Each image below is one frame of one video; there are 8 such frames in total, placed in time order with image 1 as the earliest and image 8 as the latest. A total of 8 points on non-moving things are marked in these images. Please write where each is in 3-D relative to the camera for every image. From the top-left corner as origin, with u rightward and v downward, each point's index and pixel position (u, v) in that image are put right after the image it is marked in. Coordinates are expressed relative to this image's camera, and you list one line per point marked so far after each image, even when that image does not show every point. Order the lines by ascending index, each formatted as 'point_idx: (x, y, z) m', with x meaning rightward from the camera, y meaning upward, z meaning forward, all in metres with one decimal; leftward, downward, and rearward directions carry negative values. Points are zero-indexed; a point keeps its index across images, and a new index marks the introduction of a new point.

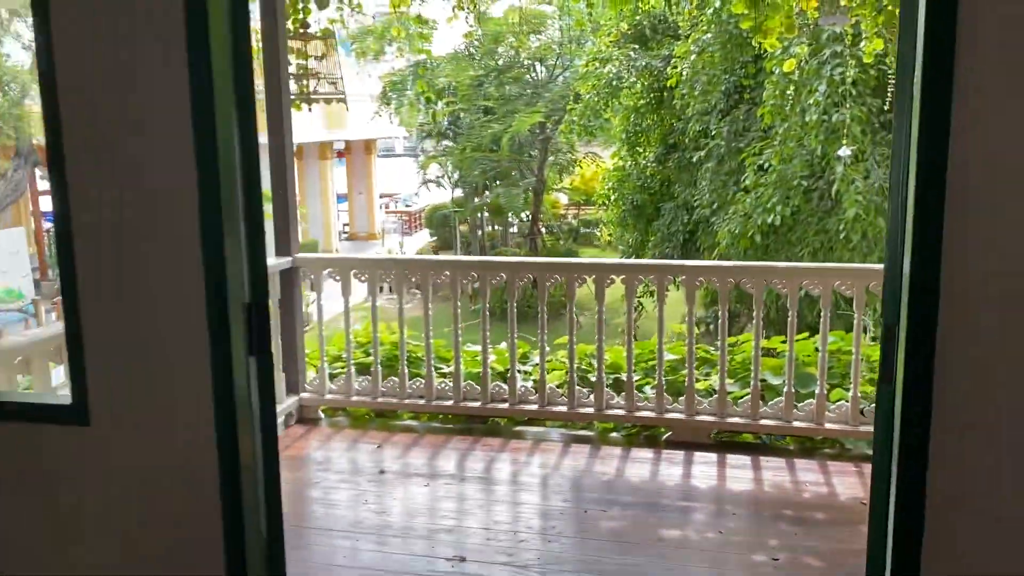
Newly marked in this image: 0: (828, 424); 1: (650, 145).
0: (+1.0, -0.4, +2.7) m
1: (+1.0, +1.0, +6.2) m
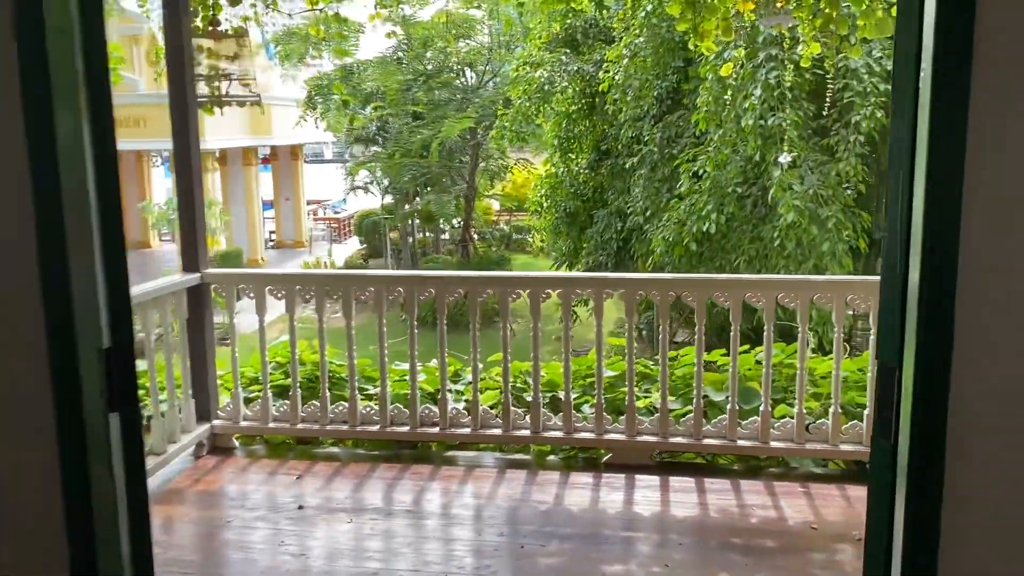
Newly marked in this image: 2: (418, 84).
0: (+0.8, -0.5, +2.6) m
1: (+0.5, +1.0, +6.1) m
2: (-0.8, +1.8, +7.5) m
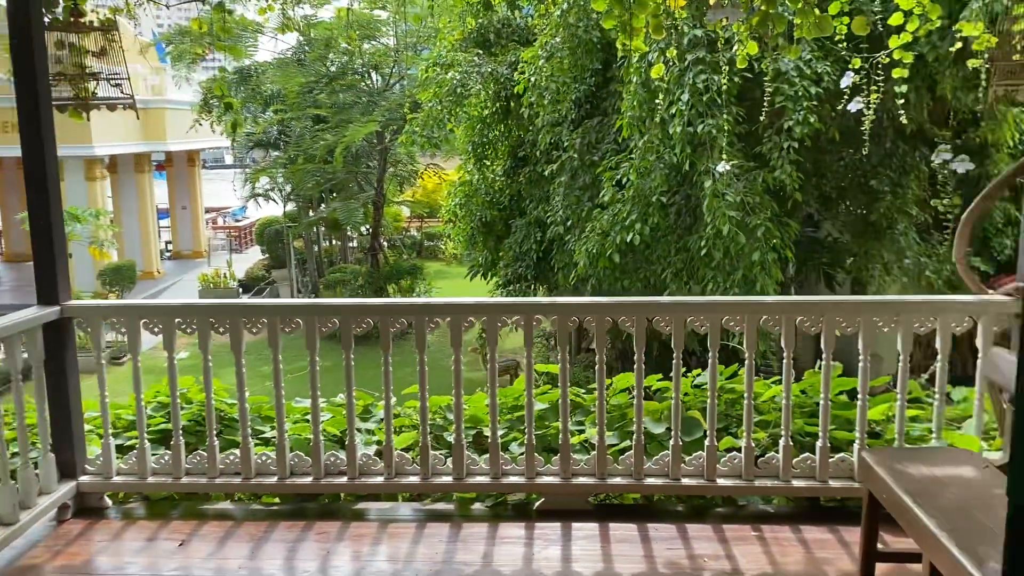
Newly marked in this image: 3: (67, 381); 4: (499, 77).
0: (+0.6, -0.5, +2.3) m
1: (-0.1, +0.9, +5.8) m
2: (-1.6, +1.6, +7.1) m
3: (-1.3, -0.3, +2.5) m
4: (-0.1, +1.3, +5.3) m
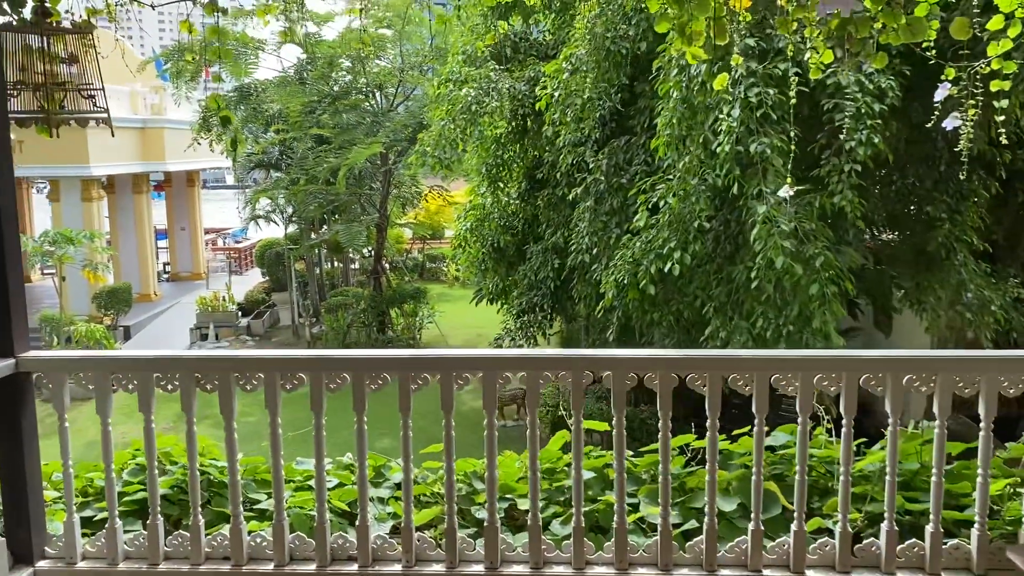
0: (+0.7, -0.6, +1.9) m
1: (0.0, +0.7, +5.5) m
2: (-1.5, +1.4, +6.7) m
3: (-1.2, -0.4, +2.1) m
4: (0.0, +1.1, +4.9) m
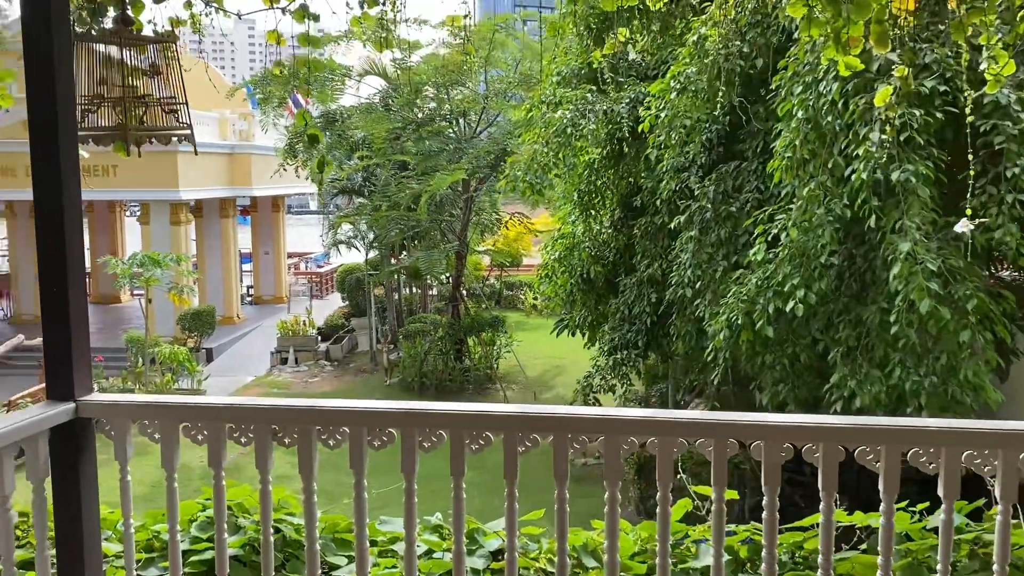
0: (+0.9, -0.7, +1.6) m
1: (+0.6, +0.5, +5.2) m
2: (-0.8, +1.2, +6.5) m
3: (-0.9, -0.5, +1.8) m
4: (+0.6, +0.9, +4.6) m
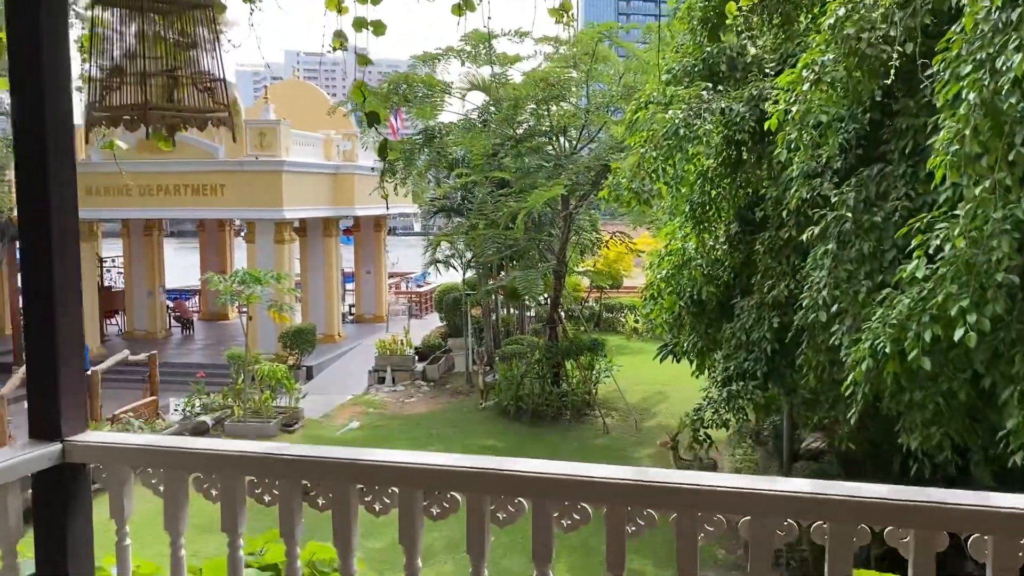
0: (+1.0, -0.8, +1.0) m
1: (+1.1, +0.3, +4.6) m
2: (0.0, +1.1, +6.2) m
3: (-0.7, -0.5, +1.5) m
4: (+1.1, +0.8, +4.1) m
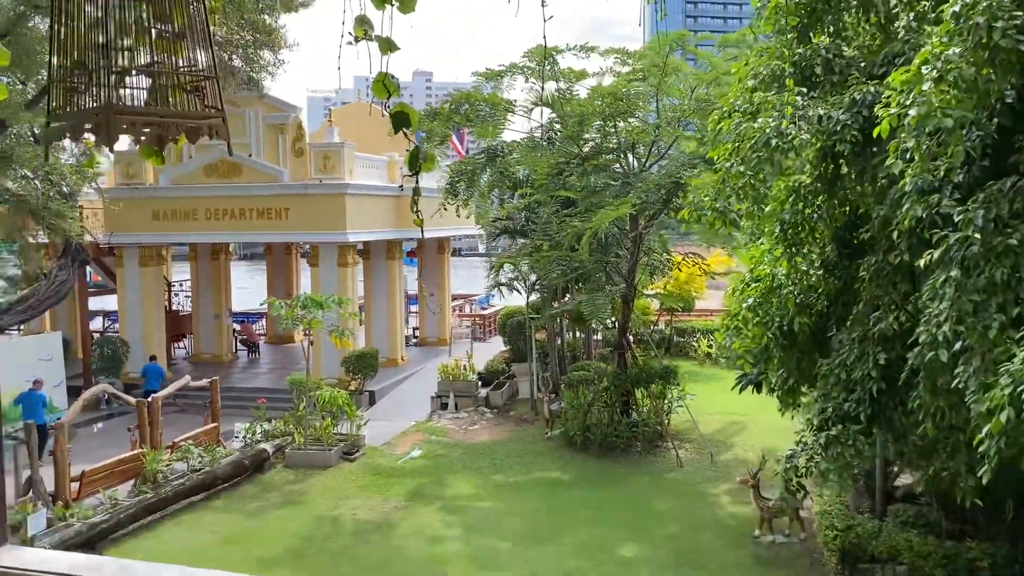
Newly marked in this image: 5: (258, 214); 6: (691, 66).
0: (+1.1, -0.8, +0.4) m
1: (+1.5, +0.2, +4.1) m
2: (+0.4, +0.9, +5.8) m
3: (-0.7, -0.6, +1.1) m
4: (+1.4, +0.7, +3.6) m
5: (-3.2, +0.9, +10.8) m
6: (+1.7, +2.0, +7.9) m
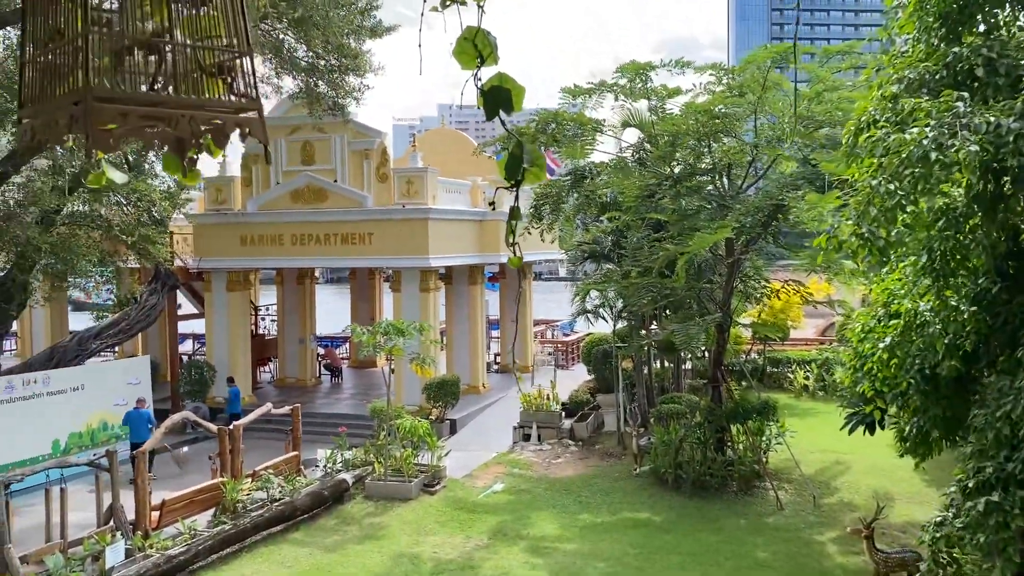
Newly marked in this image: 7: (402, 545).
0: (+1.2, -0.9, -0.1) m
1: (+1.9, 0.0, +3.5) m
2: (+1.0, +0.7, +5.3) m
3: (-0.5, -0.6, +0.7) m
4: (+1.7, +0.5, +3.1) m
5: (-2.1, +0.6, +10.7) m
6: (+2.4, +1.8, +7.3) m
7: (-1.0, -2.3, +7.7) m
